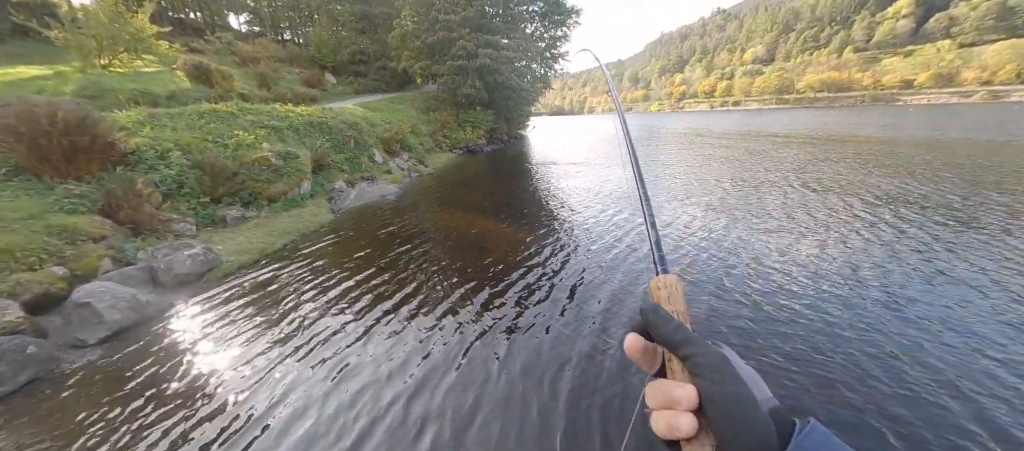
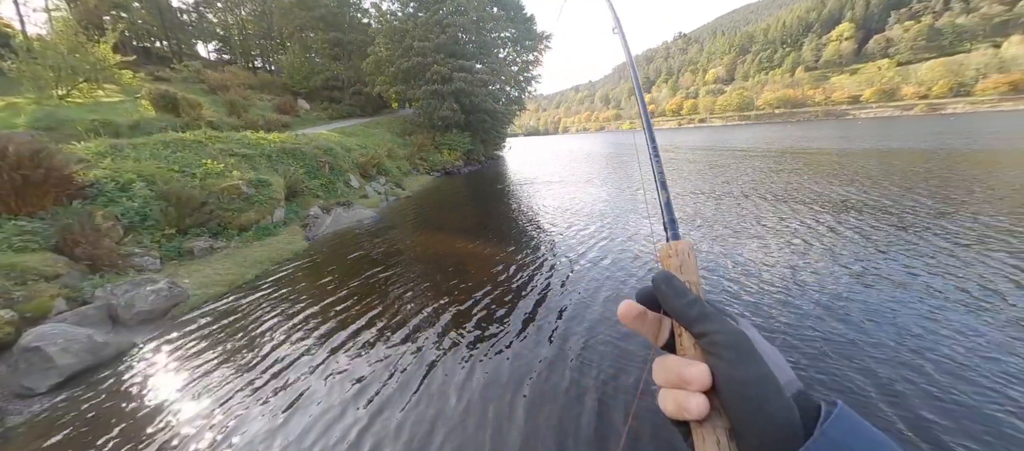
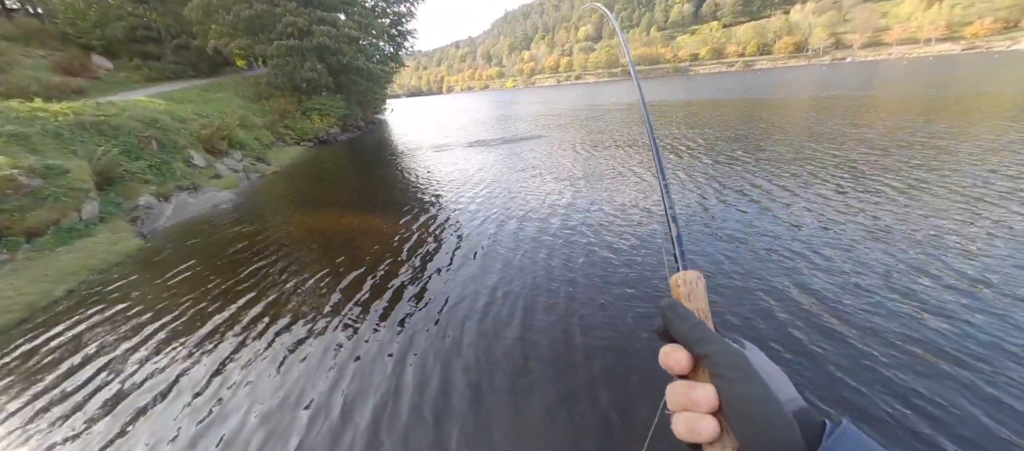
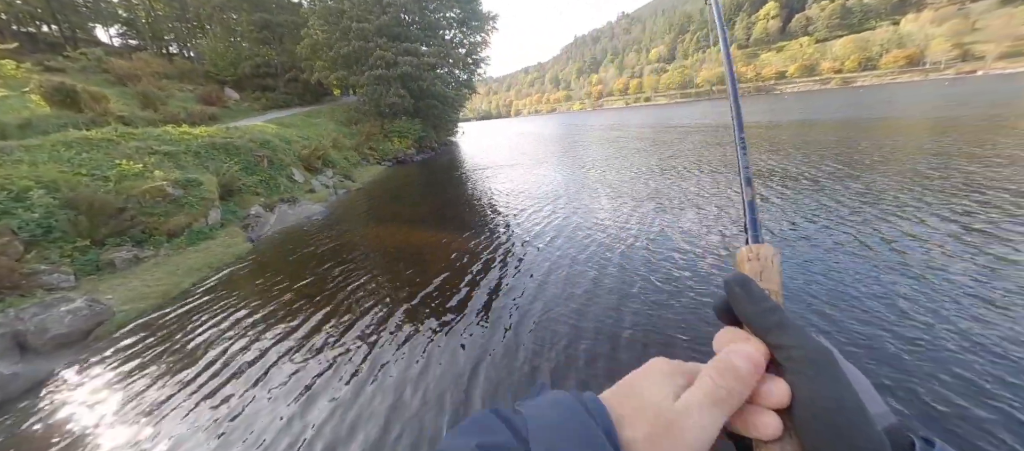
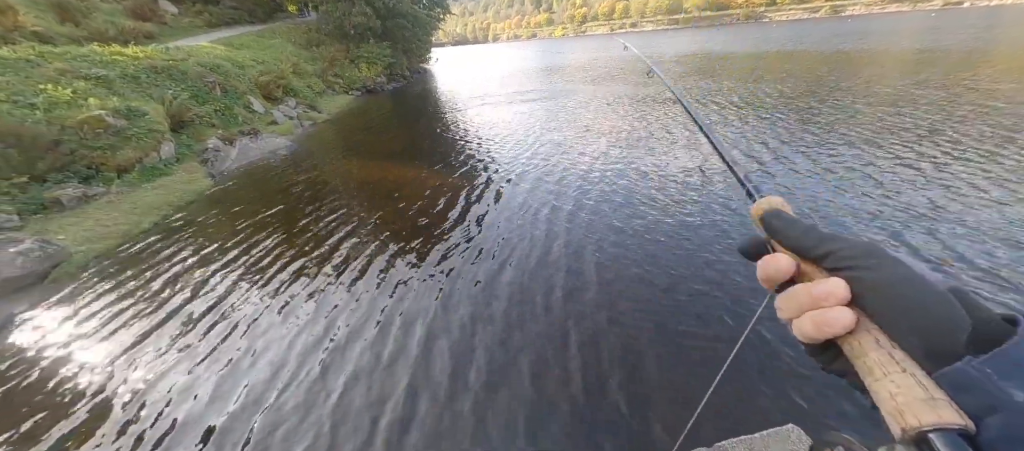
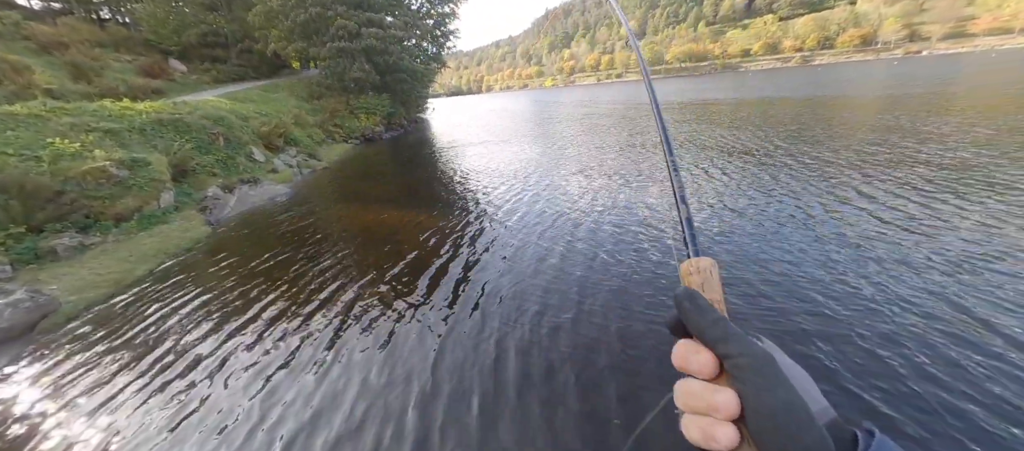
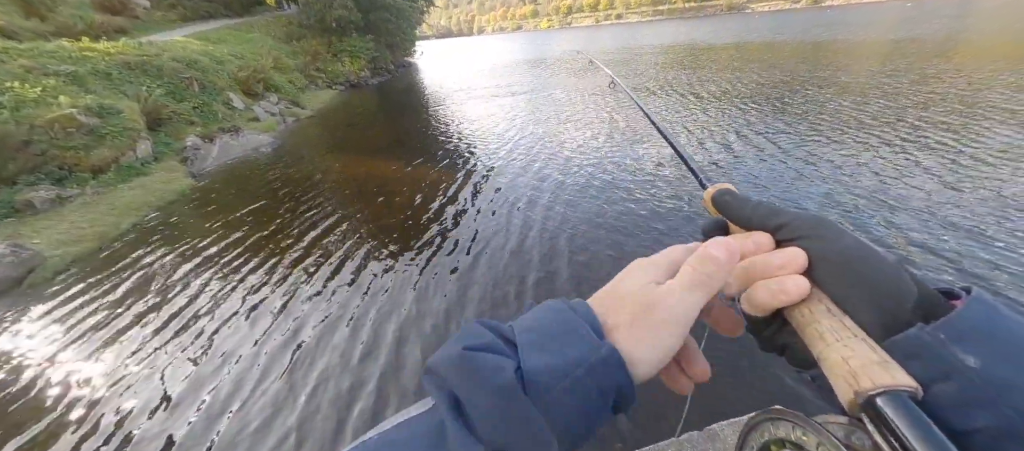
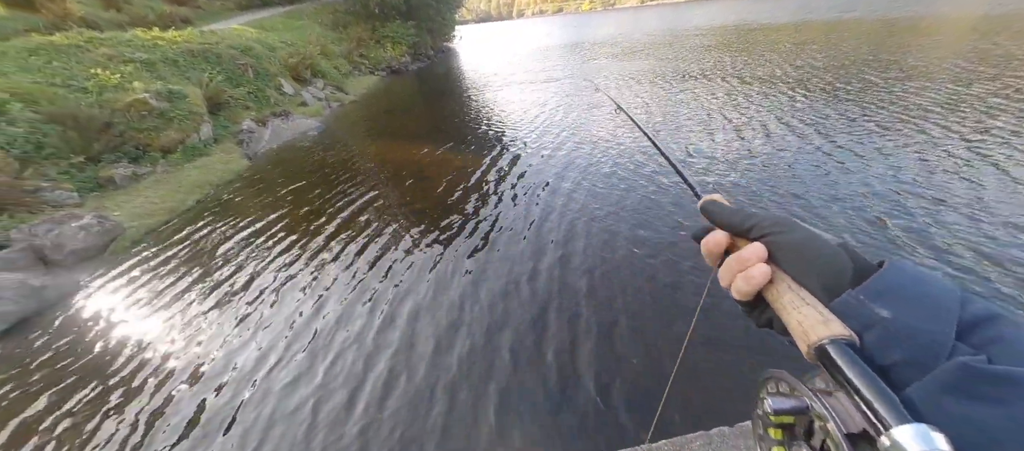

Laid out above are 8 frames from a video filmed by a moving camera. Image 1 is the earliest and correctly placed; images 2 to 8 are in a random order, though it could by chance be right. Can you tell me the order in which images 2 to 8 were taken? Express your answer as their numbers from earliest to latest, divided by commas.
2, 4, 6, 3, 5, 7, 8
